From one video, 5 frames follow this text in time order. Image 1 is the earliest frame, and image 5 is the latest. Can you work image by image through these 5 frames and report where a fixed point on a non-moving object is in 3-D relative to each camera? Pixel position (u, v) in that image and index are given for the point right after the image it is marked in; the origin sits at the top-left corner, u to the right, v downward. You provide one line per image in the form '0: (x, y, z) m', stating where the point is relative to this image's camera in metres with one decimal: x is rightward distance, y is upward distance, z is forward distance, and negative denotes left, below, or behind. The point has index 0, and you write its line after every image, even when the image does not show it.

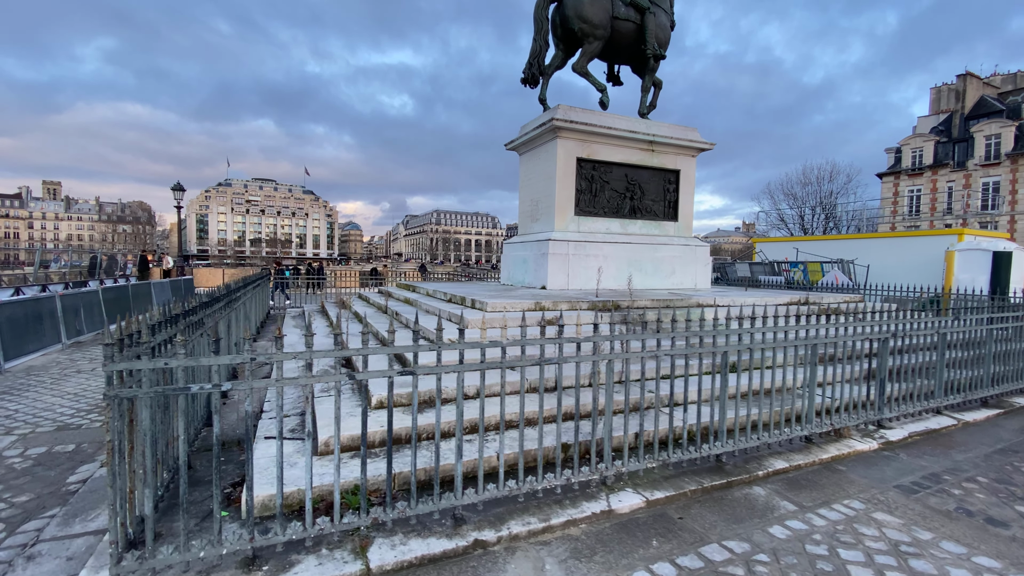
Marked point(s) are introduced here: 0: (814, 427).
0: (+2.9, -1.3, +4.6) m
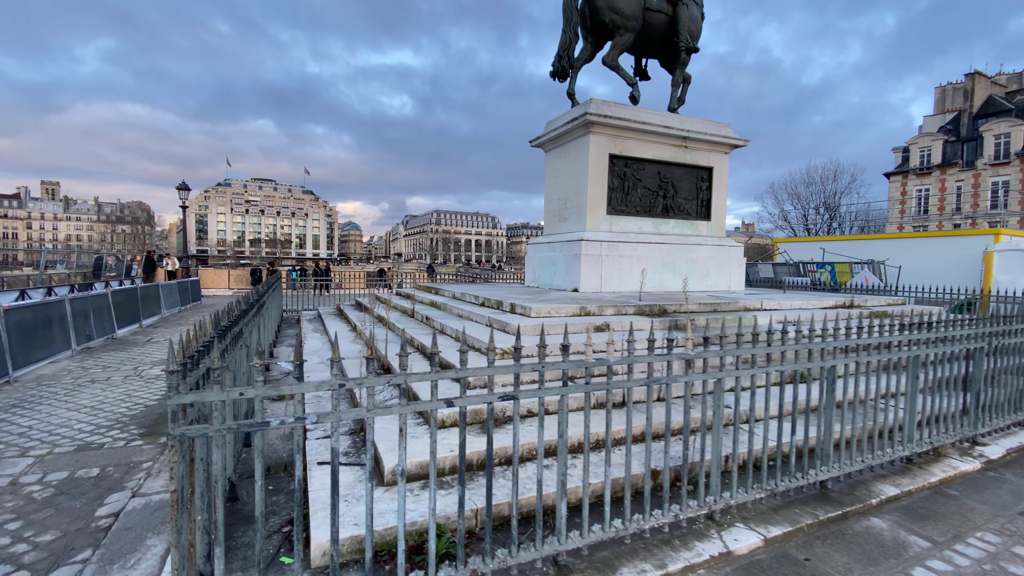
0: (+3.5, -1.4, +4.2) m
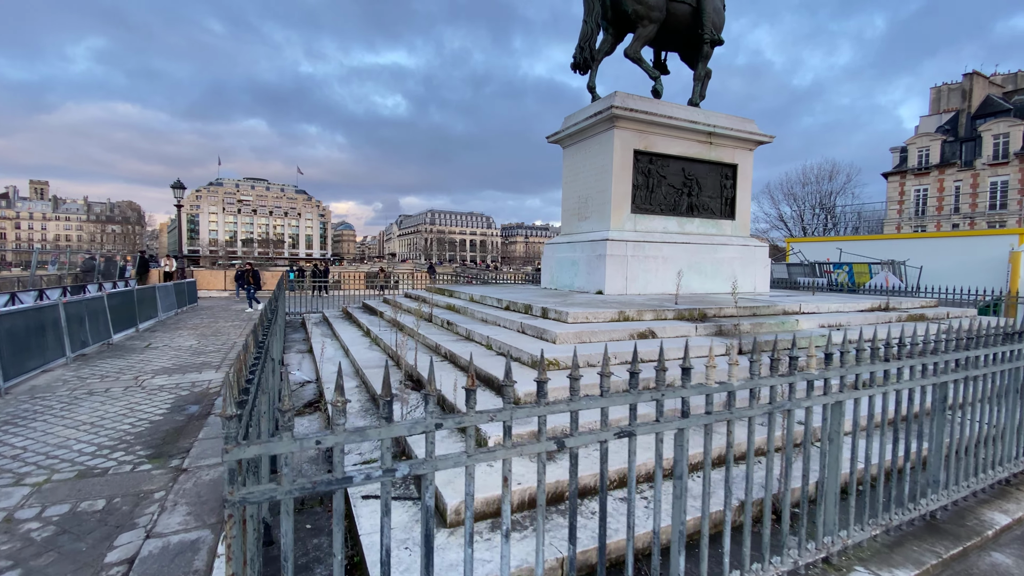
0: (+3.9, -1.4, +3.8) m
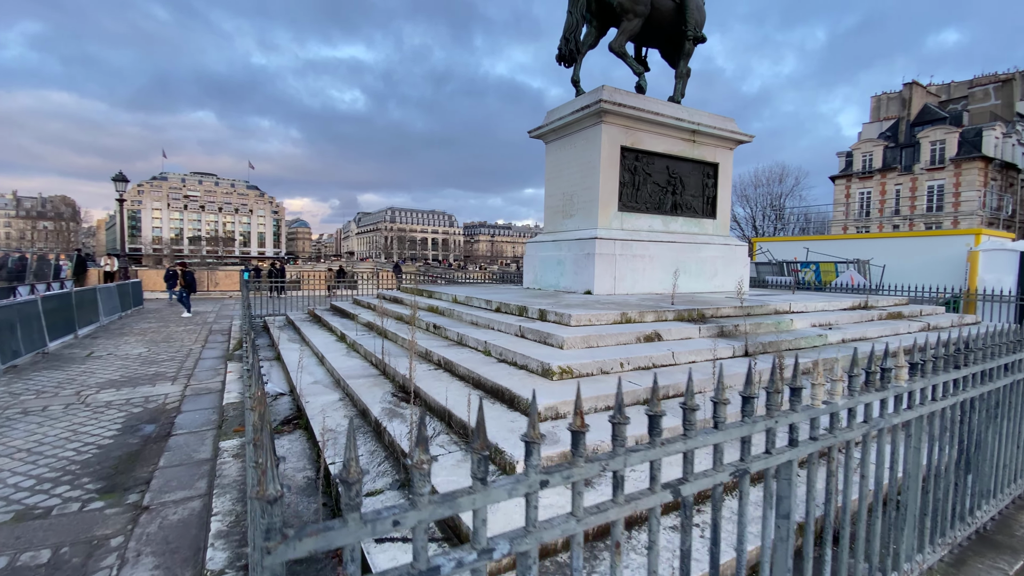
0: (+4.0, -1.4, +3.7) m
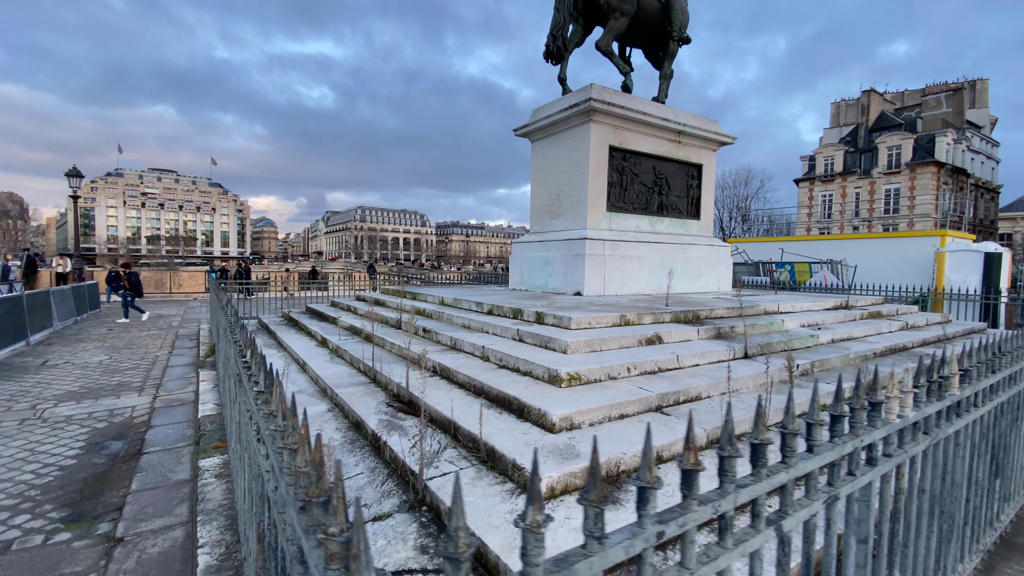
0: (+4.1, -1.4, +3.8) m
